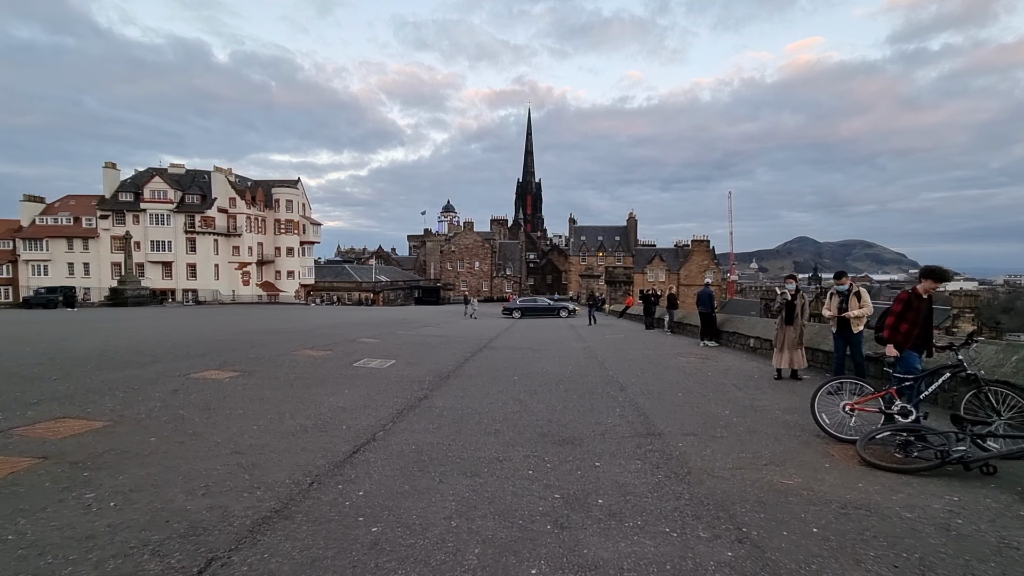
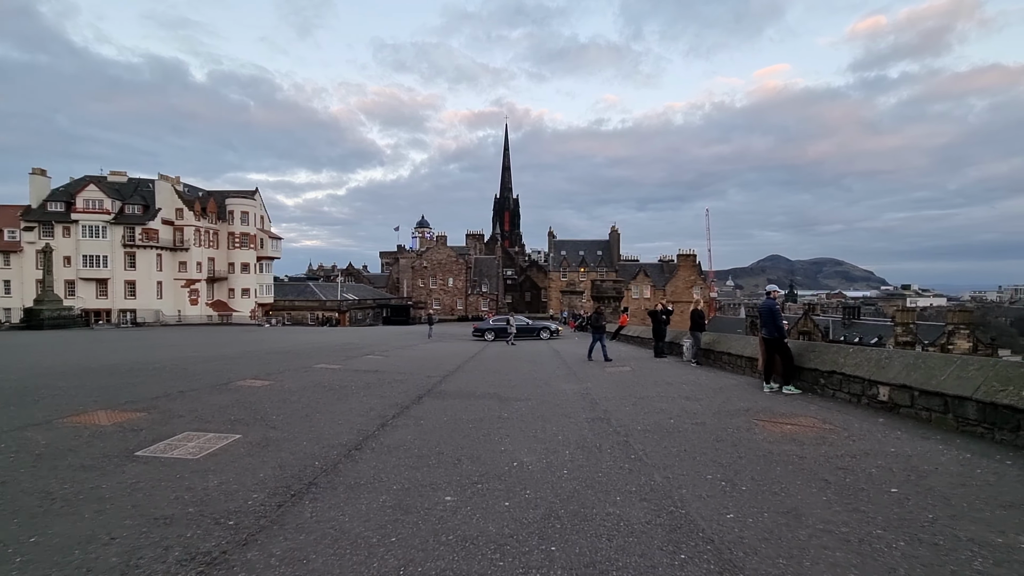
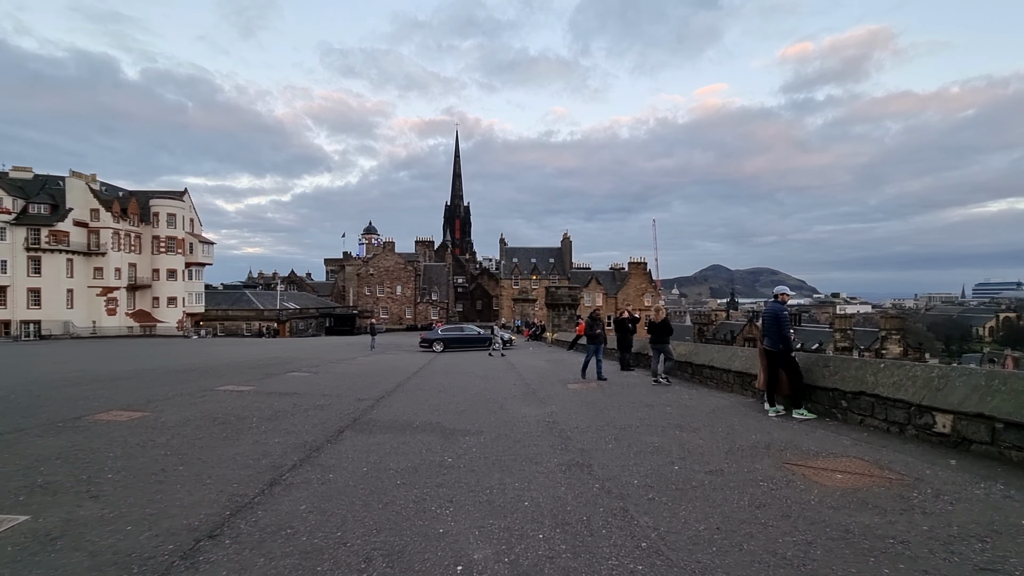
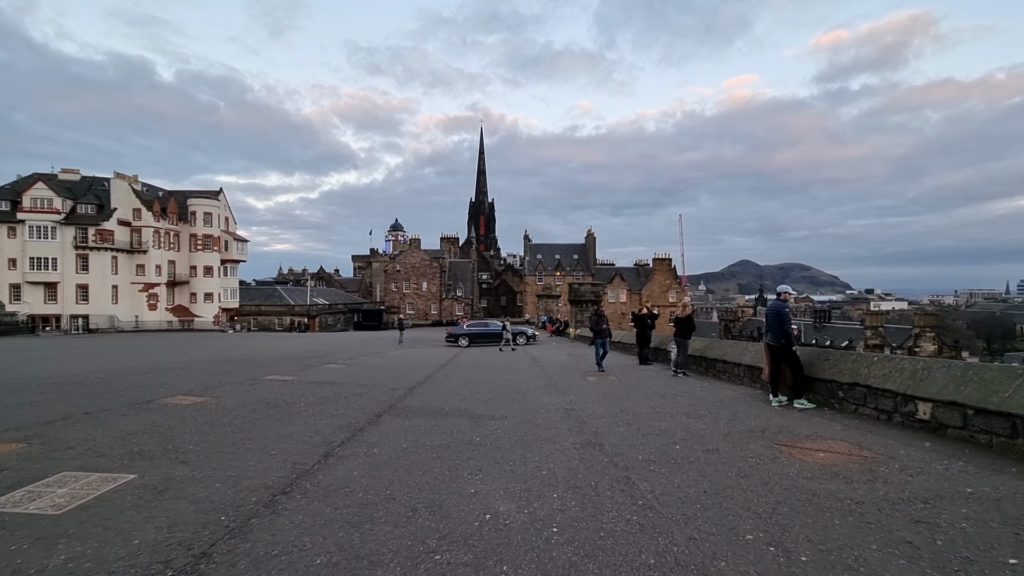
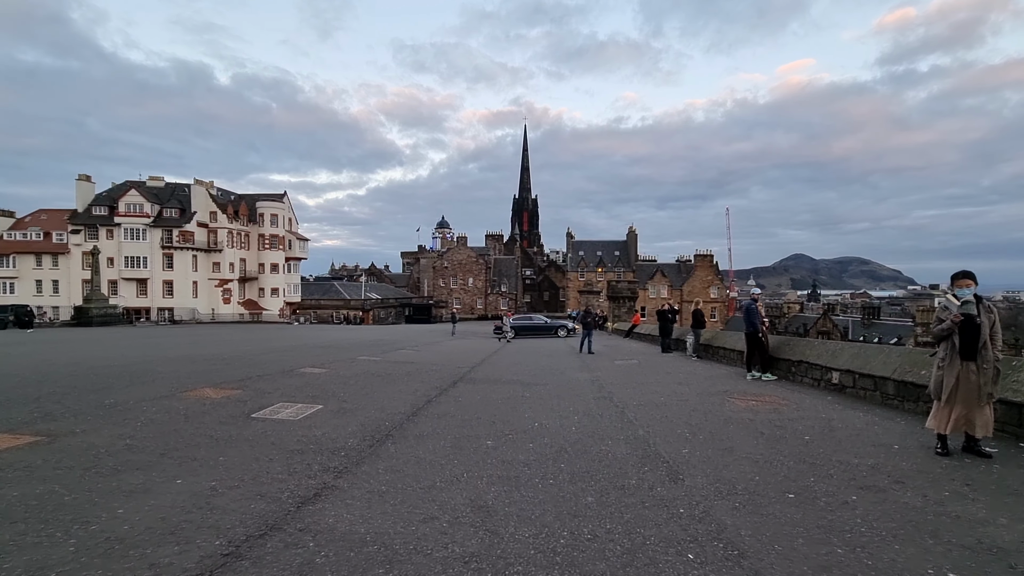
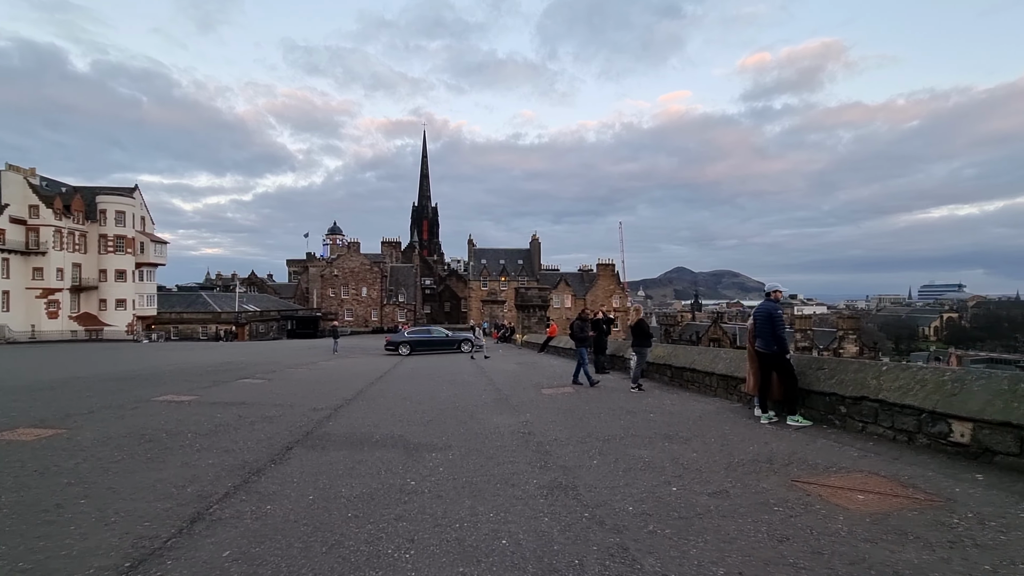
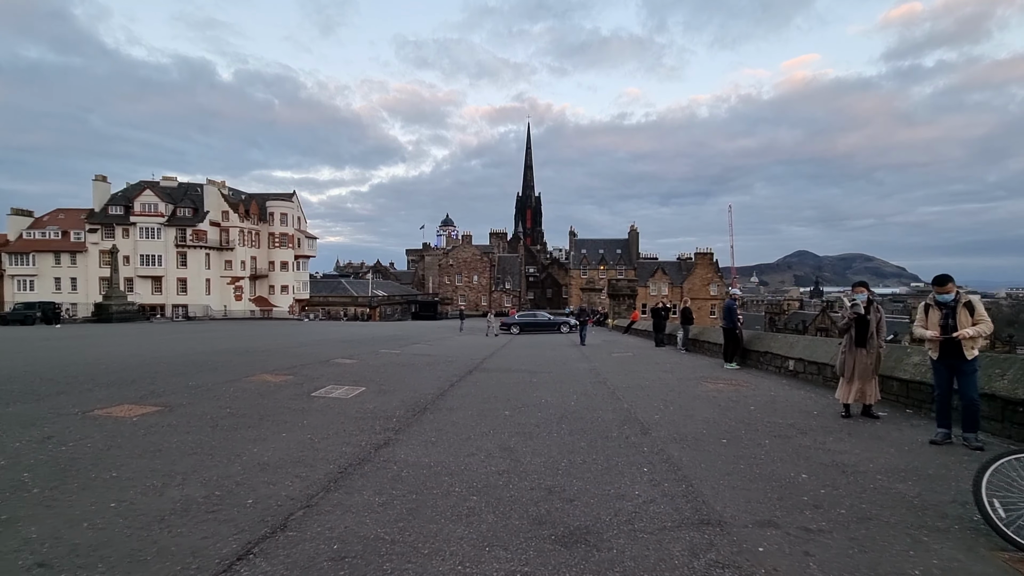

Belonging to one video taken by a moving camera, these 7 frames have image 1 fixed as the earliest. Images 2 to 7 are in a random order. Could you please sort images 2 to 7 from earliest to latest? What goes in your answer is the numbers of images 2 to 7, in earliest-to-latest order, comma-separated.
7, 5, 2, 4, 3, 6
